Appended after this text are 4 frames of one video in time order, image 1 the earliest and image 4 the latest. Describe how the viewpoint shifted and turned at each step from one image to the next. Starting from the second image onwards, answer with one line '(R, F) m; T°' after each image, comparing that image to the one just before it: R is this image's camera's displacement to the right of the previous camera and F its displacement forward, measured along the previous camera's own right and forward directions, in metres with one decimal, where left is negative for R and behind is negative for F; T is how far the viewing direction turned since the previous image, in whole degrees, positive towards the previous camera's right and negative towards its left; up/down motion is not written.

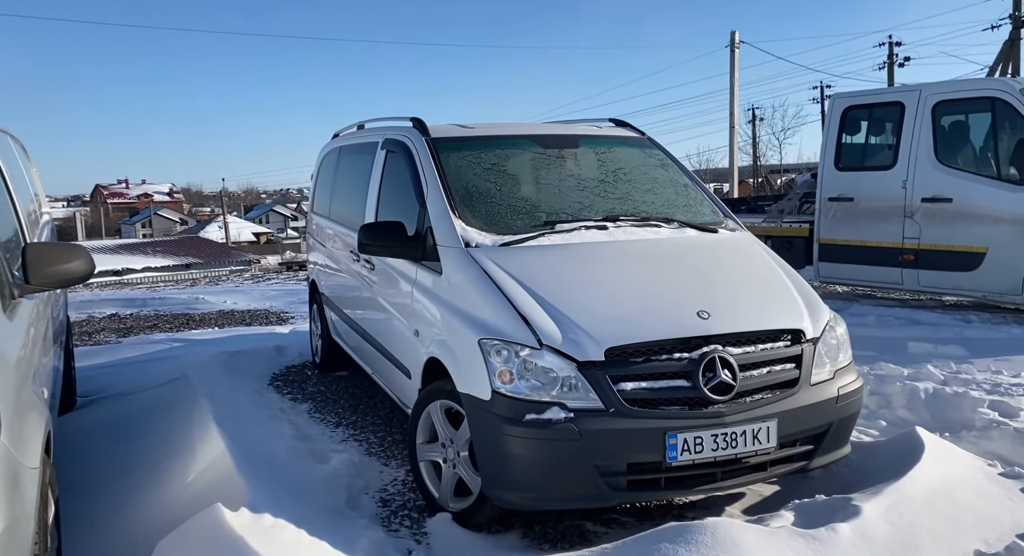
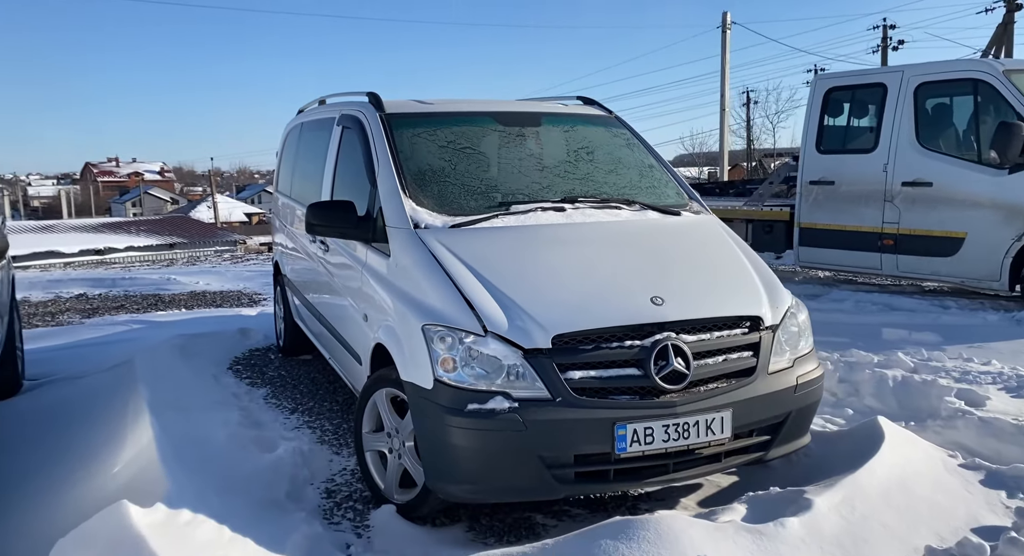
(+0.2, +0.1) m; +1°
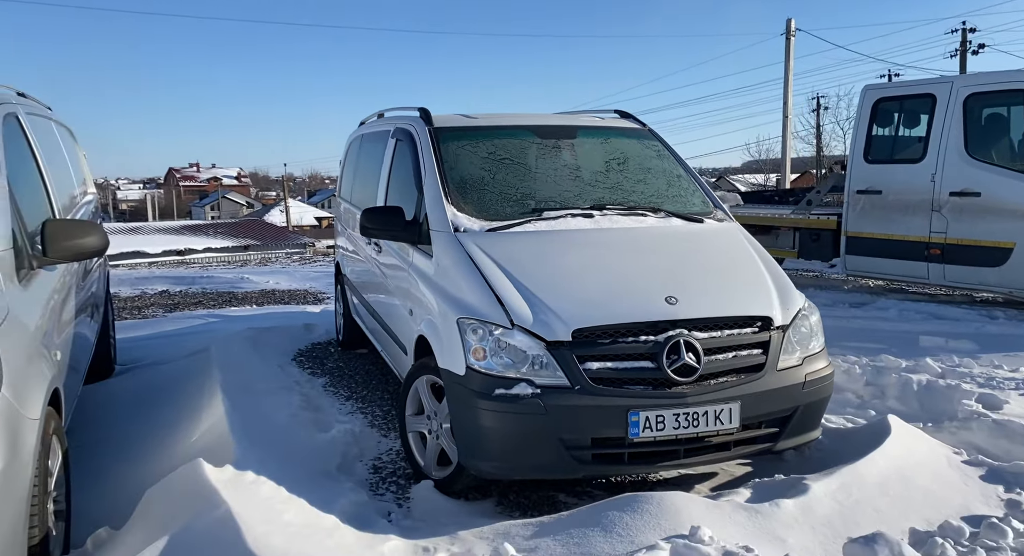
(+0.2, -0.3) m; -5°
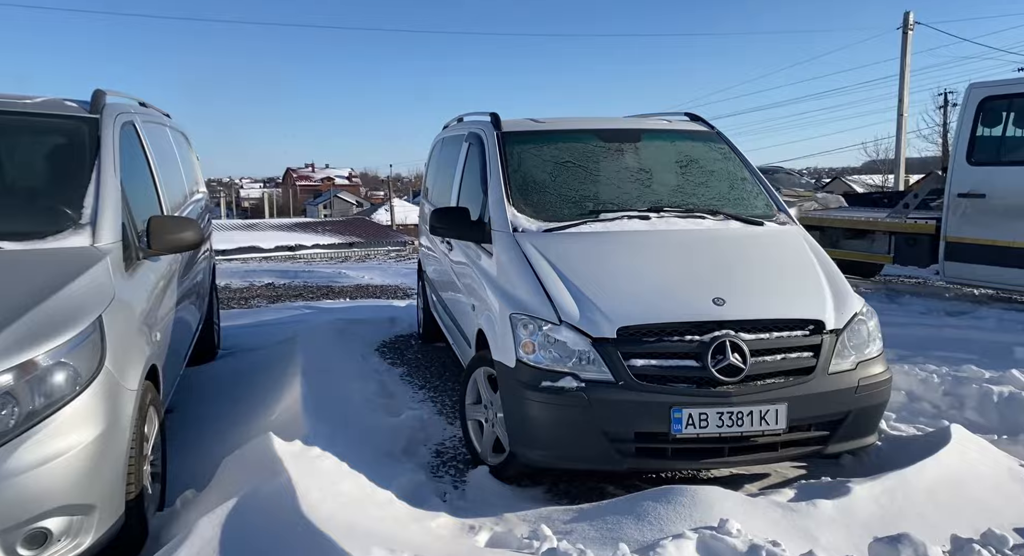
(+0.2, -0.2) m; -8°
